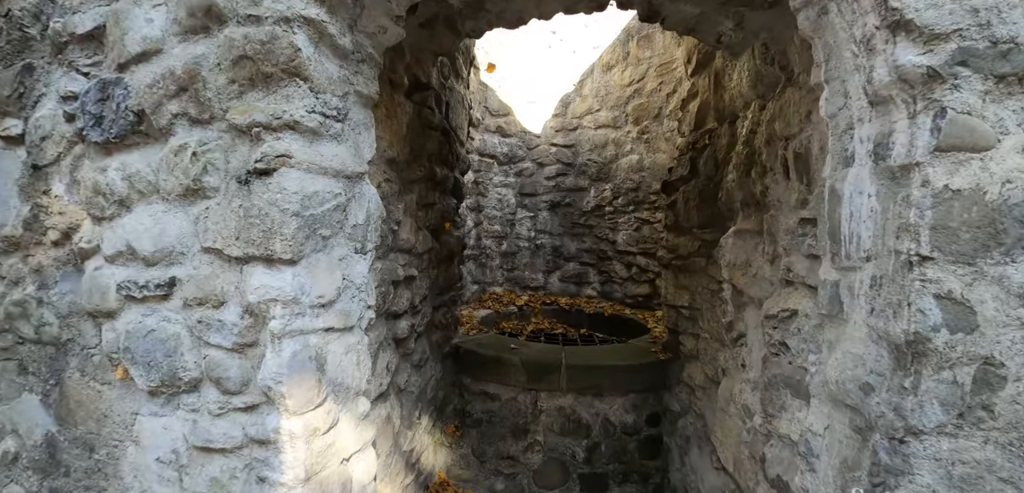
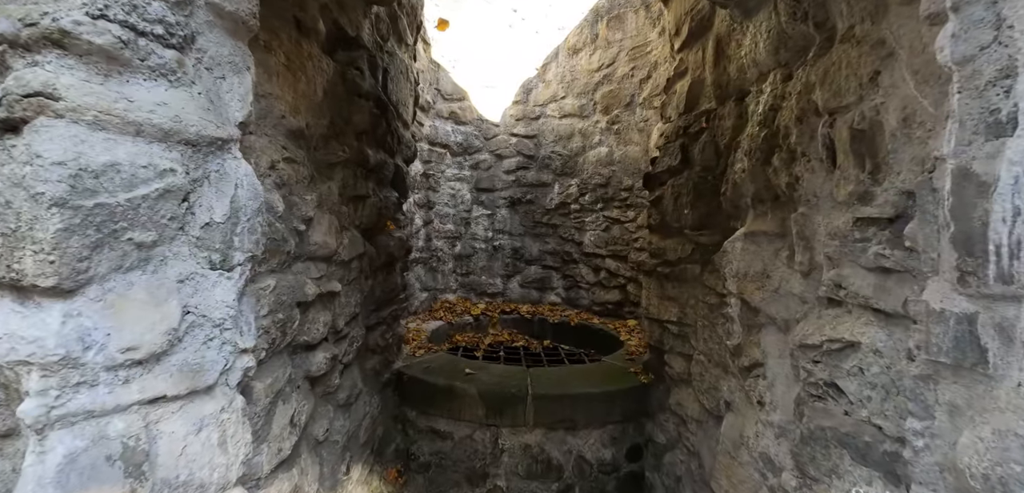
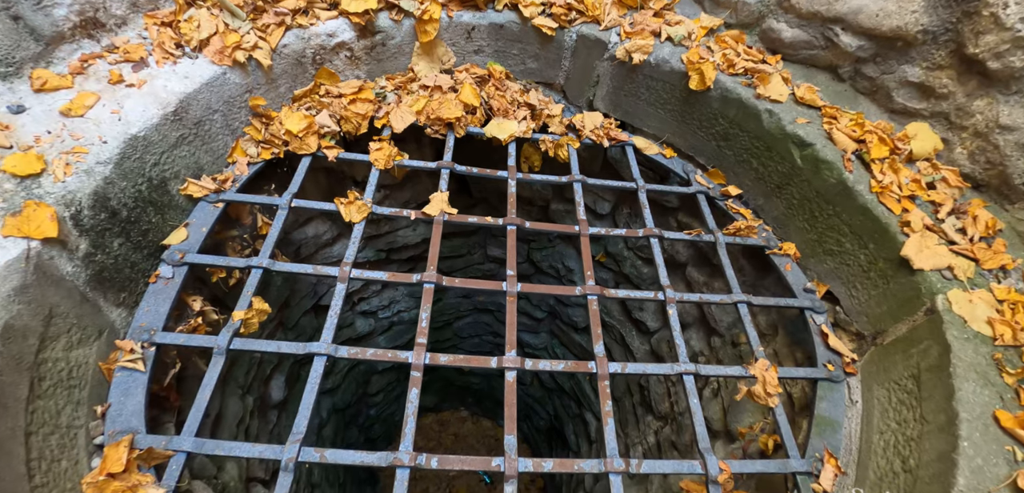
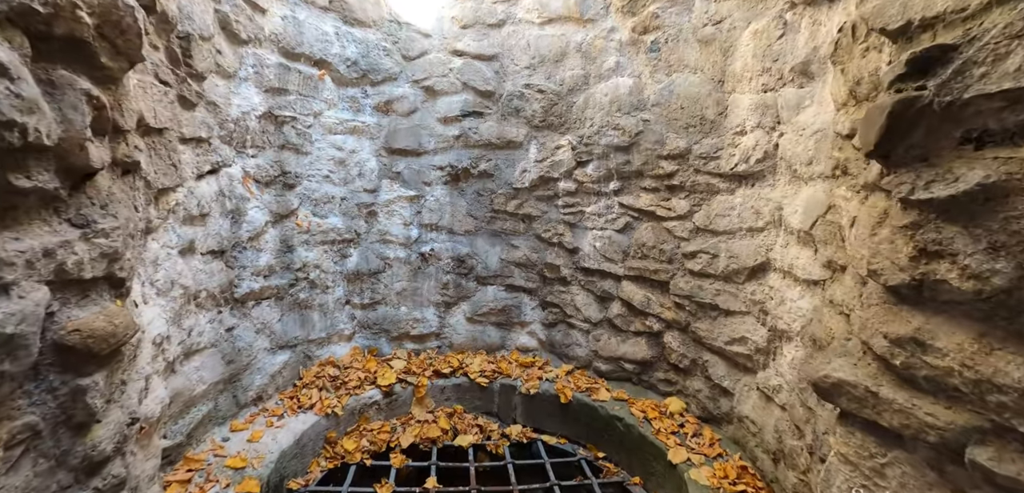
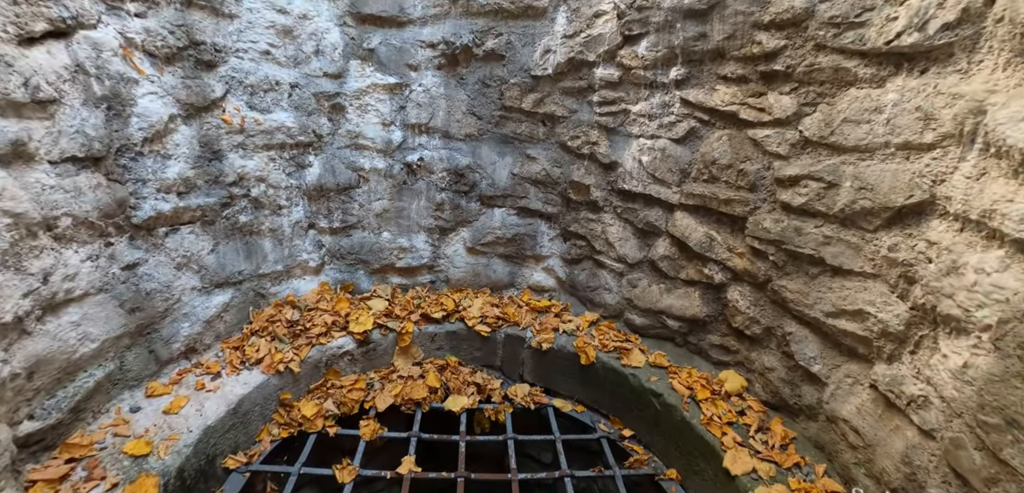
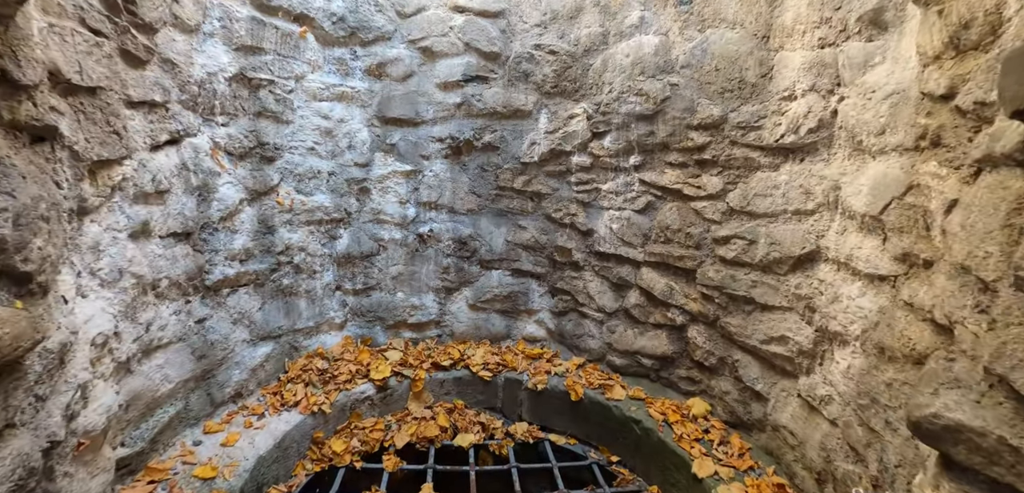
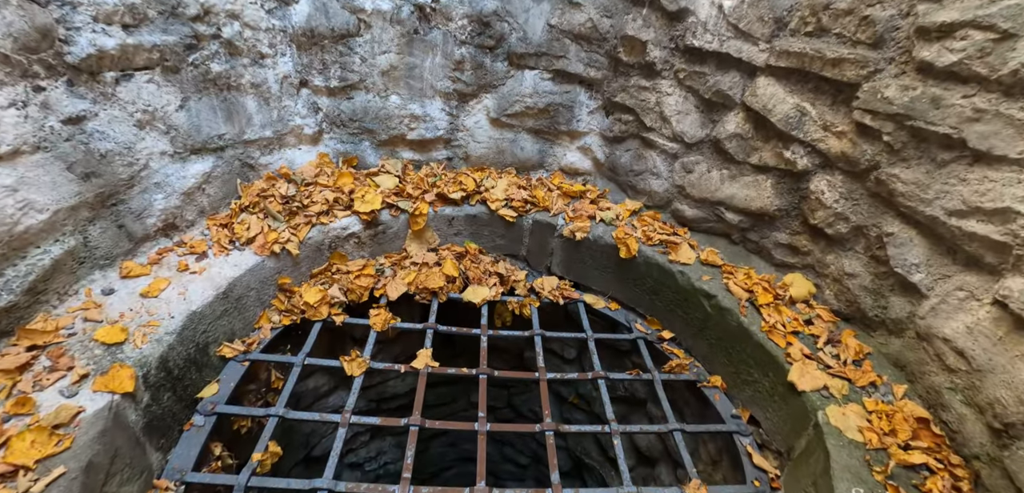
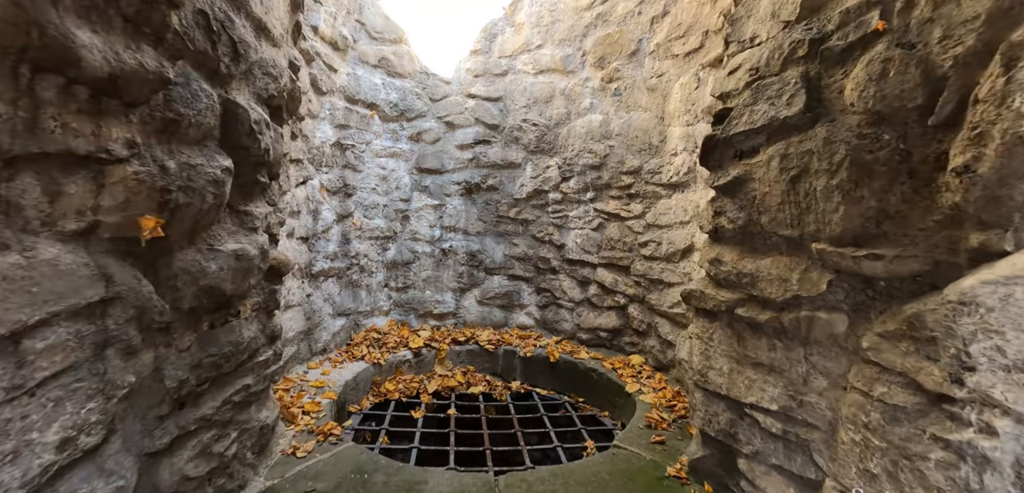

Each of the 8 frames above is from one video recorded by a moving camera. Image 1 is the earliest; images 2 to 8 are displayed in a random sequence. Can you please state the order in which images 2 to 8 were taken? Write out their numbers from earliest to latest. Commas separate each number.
2, 8, 4, 6, 5, 7, 3
